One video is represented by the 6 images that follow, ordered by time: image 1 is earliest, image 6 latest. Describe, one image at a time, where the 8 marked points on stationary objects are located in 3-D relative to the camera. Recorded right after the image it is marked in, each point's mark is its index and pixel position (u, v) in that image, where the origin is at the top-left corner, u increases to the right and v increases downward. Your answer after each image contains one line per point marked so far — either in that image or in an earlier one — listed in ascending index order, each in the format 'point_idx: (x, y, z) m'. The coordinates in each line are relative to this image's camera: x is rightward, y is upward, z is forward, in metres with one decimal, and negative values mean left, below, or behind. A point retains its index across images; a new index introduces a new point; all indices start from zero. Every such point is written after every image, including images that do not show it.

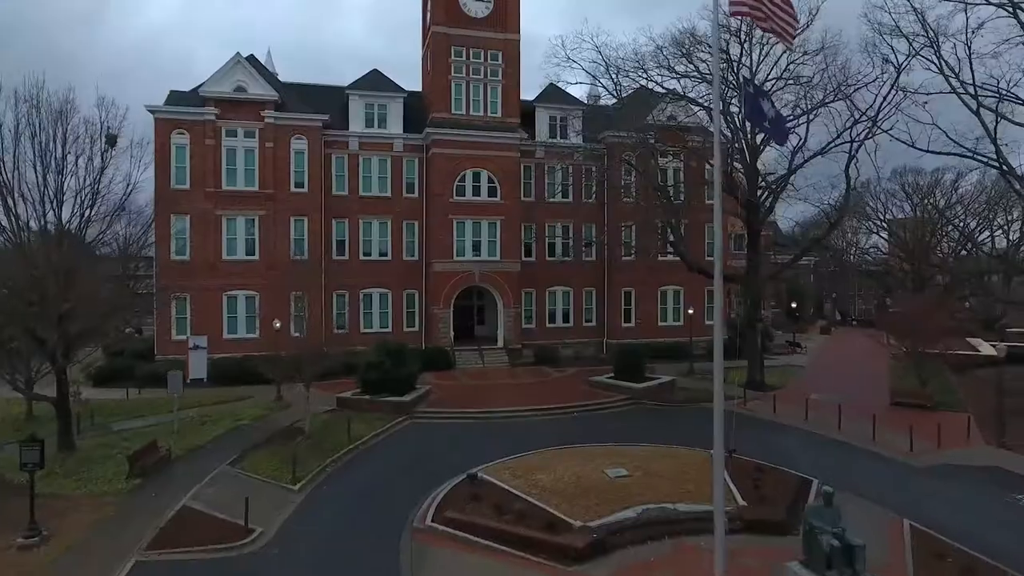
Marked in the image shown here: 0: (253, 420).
0: (-6.6, -3.4, +19.5) m
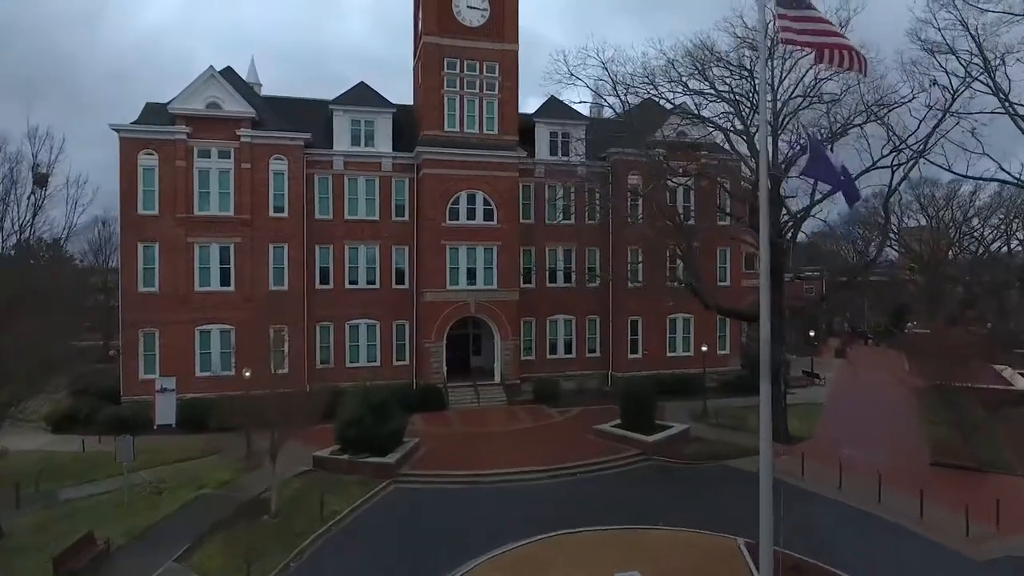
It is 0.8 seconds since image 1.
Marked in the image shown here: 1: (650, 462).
0: (-6.6, -4.5, +17.3) m
1: (+3.6, -4.5, +19.9) m
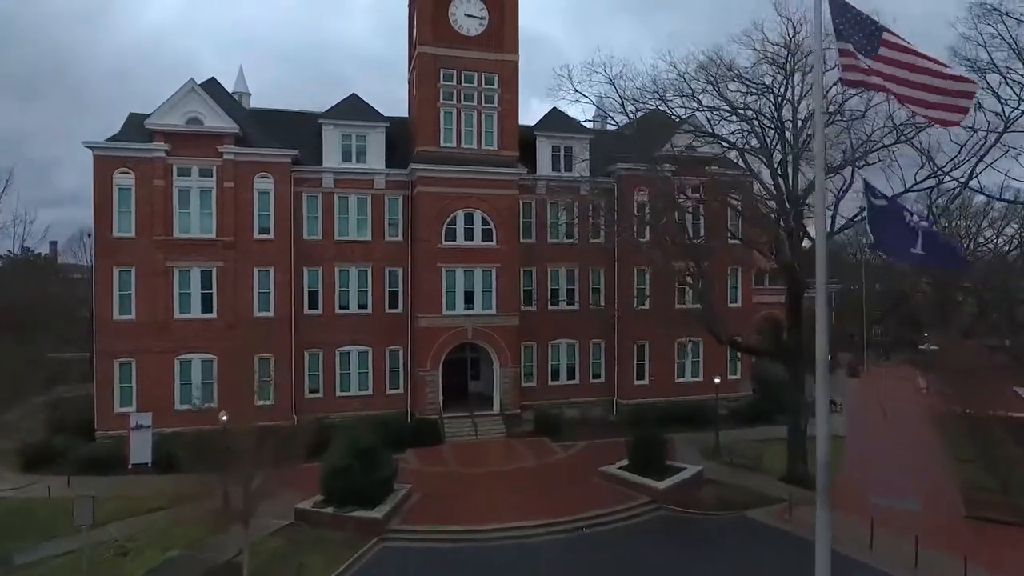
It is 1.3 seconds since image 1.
0: (-6.7, -5.3, +15.7) m
1: (+3.6, -5.4, +18.4) m
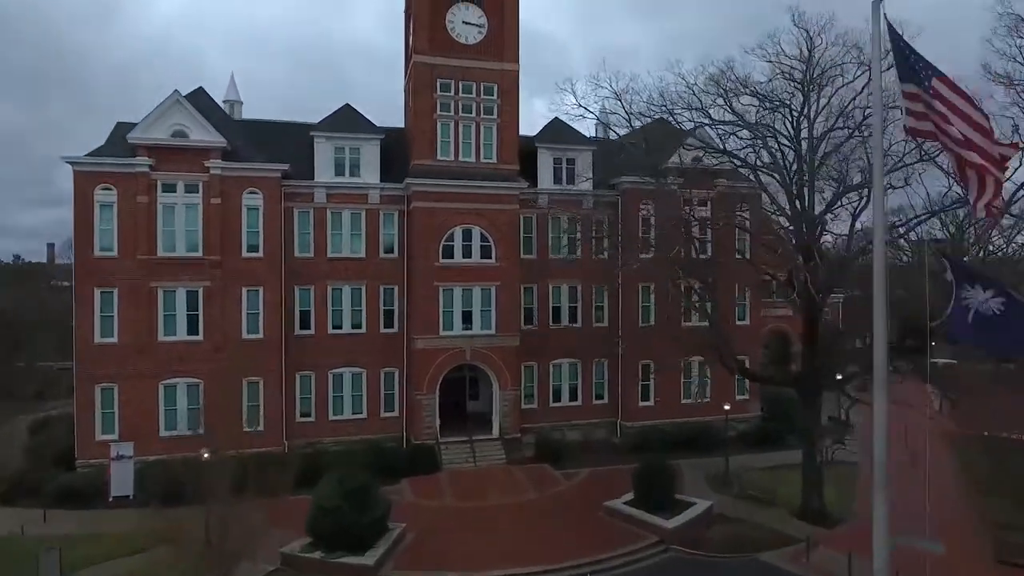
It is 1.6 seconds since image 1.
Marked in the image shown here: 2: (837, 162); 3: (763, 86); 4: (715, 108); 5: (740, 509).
0: (-6.7, -6.0, +14.7) m
1: (+3.6, -6.0, +17.3) m
2: (+8.2, +3.2, +19.4) m
3: (+6.2, +5.0, +19.1) m
4: (+5.3, +4.7, +19.9) m
5: (+5.9, -5.7, +19.9) m
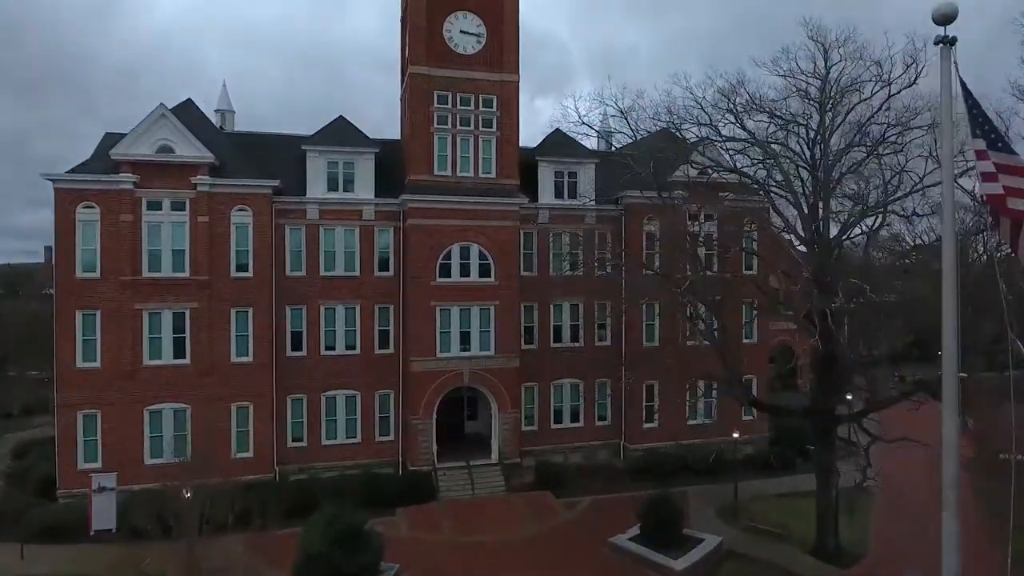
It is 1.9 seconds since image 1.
0: (-6.7, -6.6, +13.8) m
1: (+3.6, -6.6, +16.4) m
2: (+8.2, +2.6, +18.5) m
3: (+6.2, +4.4, +18.1) m
4: (+5.3, +4.0, +19.0) m
5: (+5.9, -6.3, +19.0) m
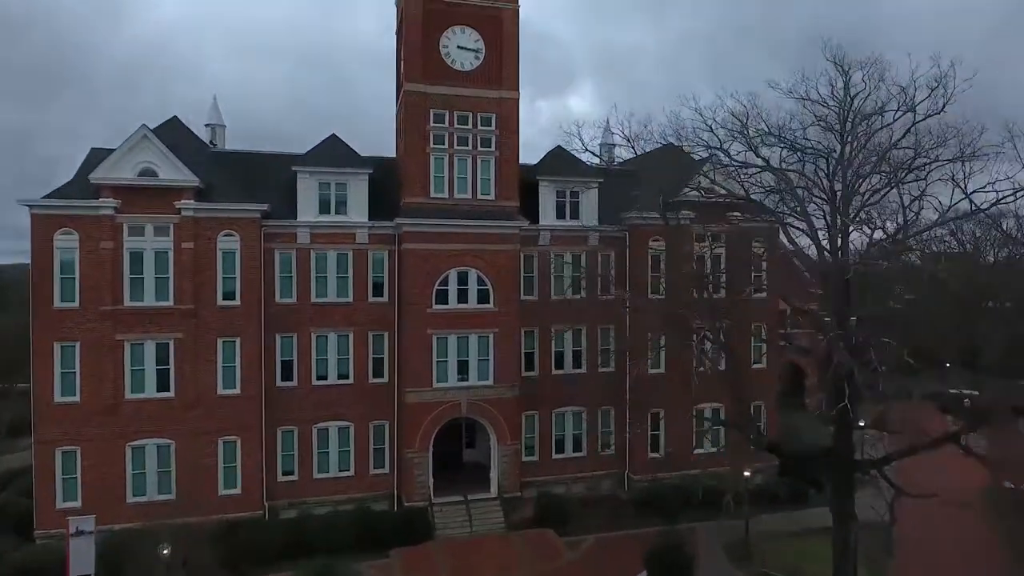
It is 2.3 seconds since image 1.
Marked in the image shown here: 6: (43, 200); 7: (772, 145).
0: (-6.7, -7.4, +12.8) m
1: (+3.6, -7.5, +15.4) m
2: (+8.2, +1.7, +17.4) m
3: (+6.2, +3.6, +17.1) m
4: (+5.3, +3.2, +17.9) m
5: (+5.9, -7.2, +18.0) m
6: (-12.1, +2.3, +19.8) m
7: (+5.9, +3.2, +17.4) m
